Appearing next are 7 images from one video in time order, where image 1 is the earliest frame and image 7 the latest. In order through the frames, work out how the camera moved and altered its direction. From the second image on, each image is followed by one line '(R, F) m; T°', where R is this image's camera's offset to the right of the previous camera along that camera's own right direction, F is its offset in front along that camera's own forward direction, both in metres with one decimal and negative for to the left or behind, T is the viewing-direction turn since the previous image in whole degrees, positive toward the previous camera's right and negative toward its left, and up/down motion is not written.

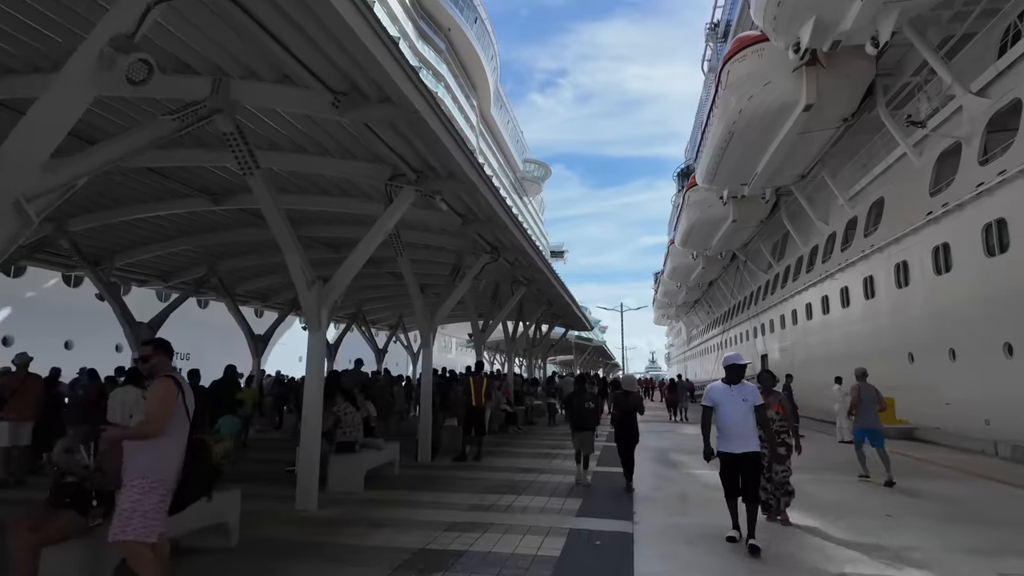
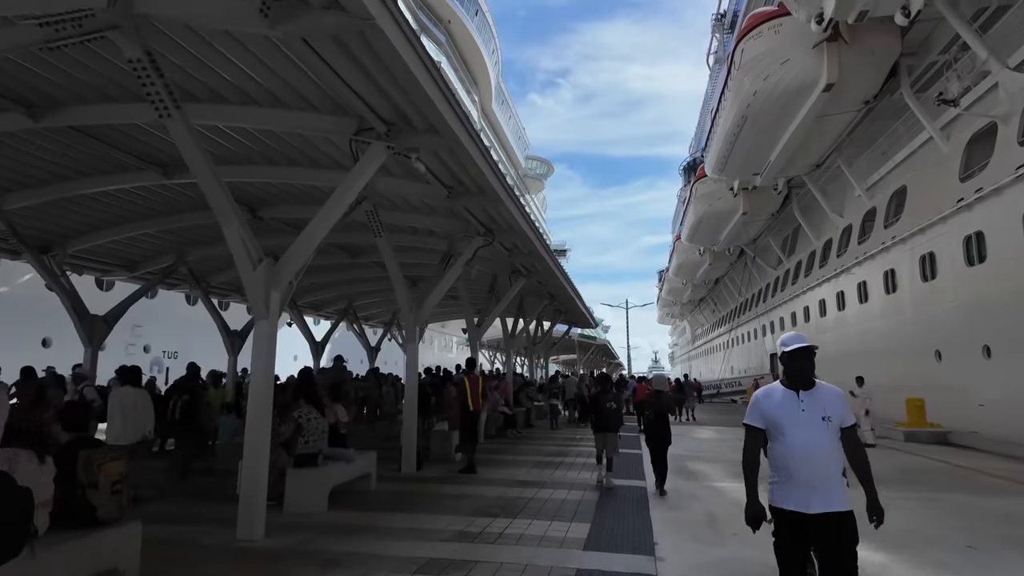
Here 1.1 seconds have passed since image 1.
(+0.1, +1.3) m; 0°
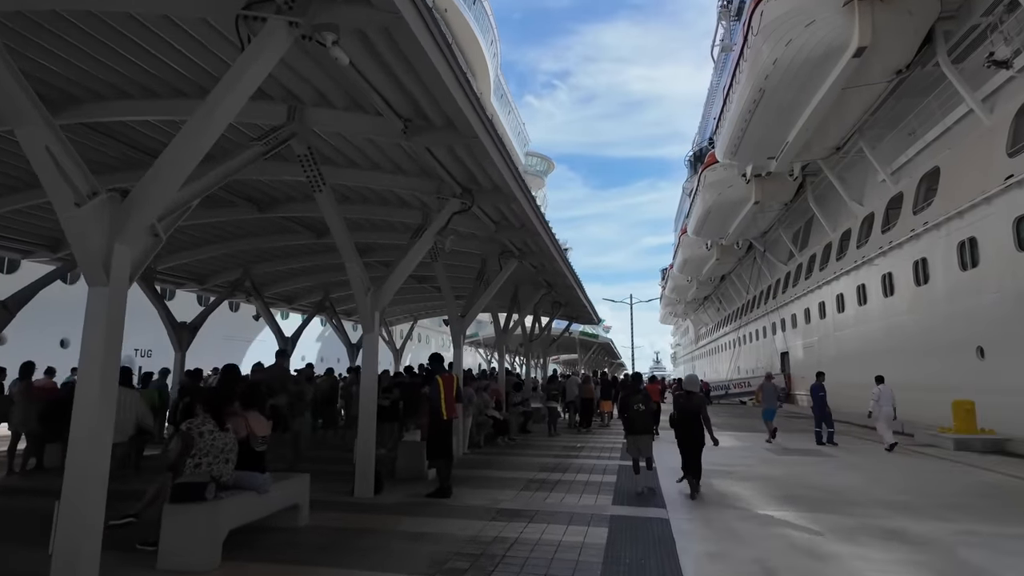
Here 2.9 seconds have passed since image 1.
(+0.2, +1.9) m; 0°
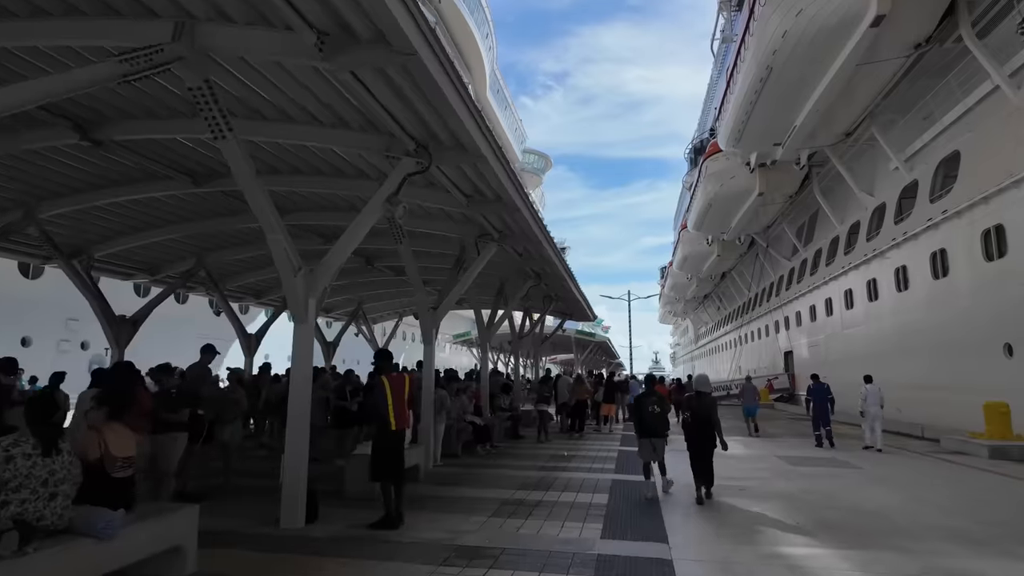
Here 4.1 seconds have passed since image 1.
(+0.3, +1.4) m; 0°
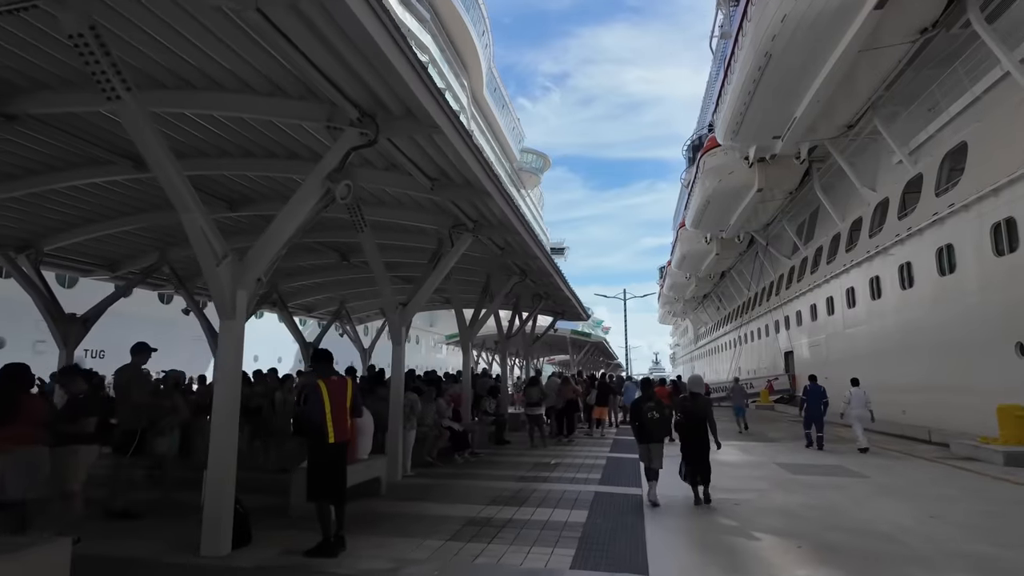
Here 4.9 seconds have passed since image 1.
(+0.4, +0.8) m; 0°
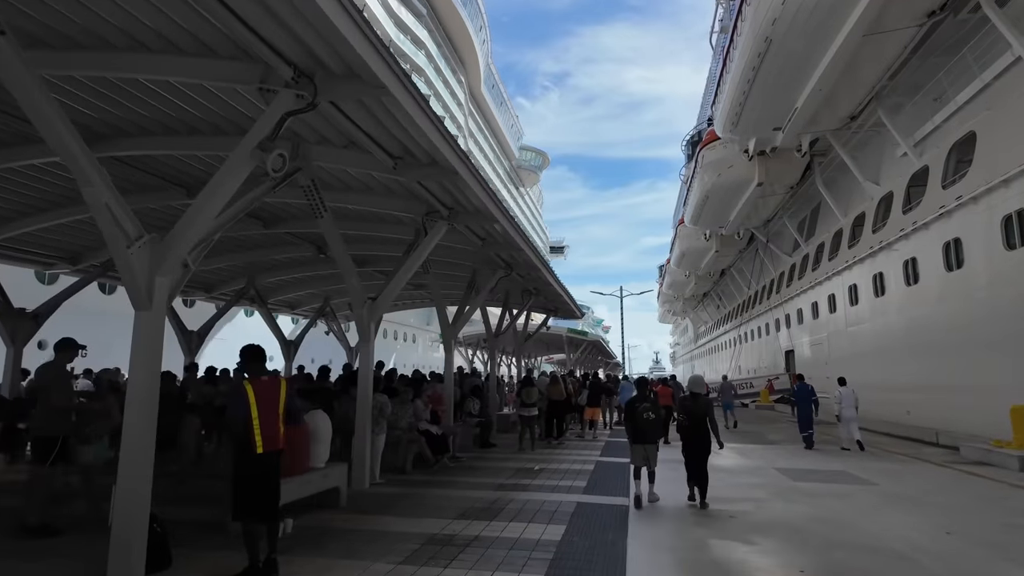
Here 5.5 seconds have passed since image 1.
(+0.3, +0.7) m; 0°
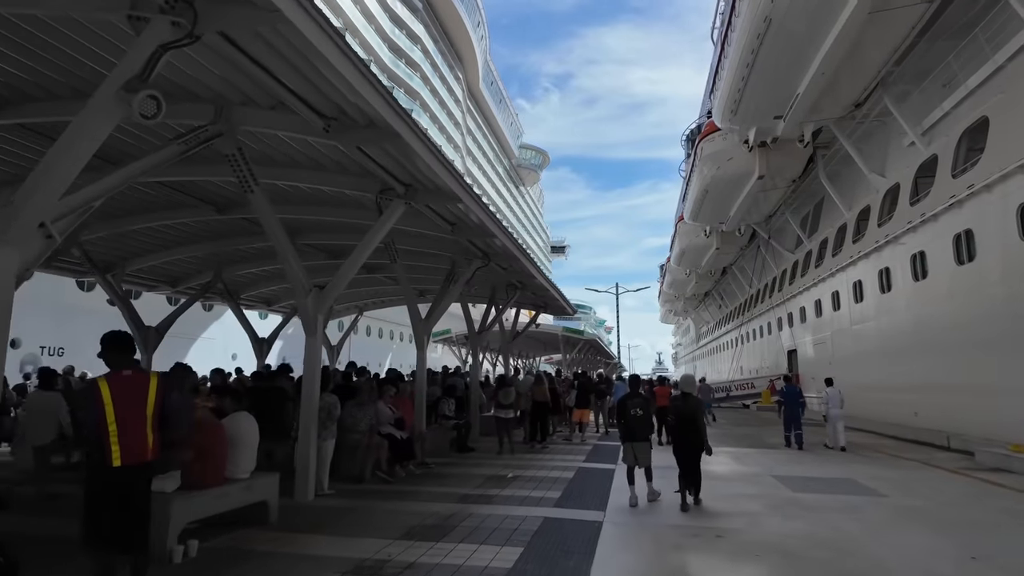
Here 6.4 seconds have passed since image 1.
(+0.5, +0.9) m; 0°
